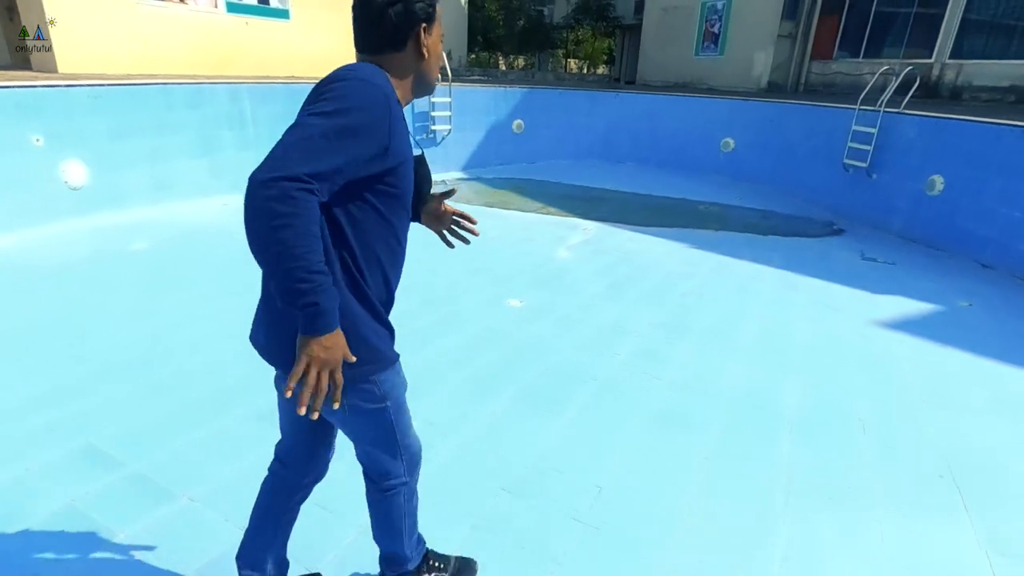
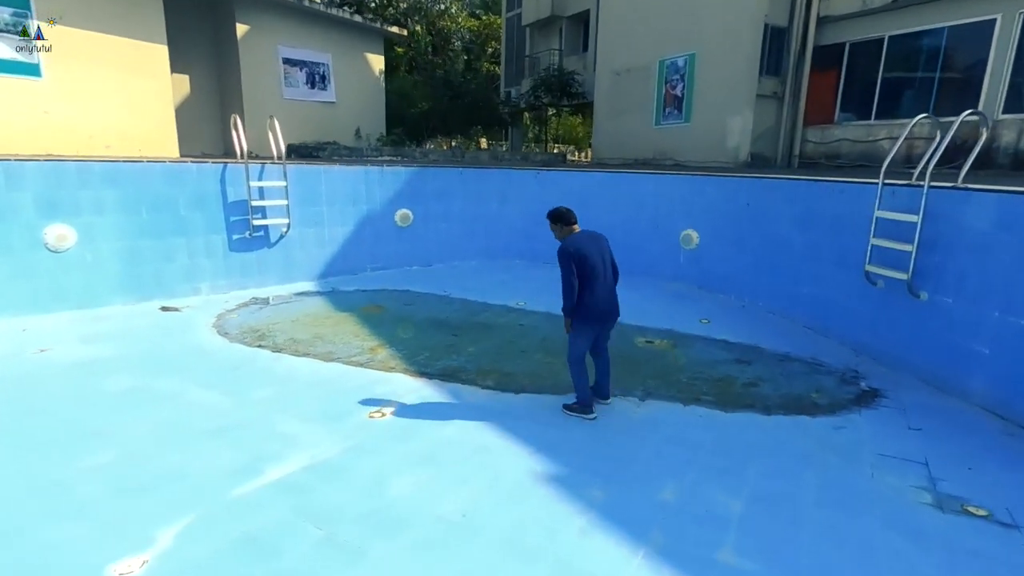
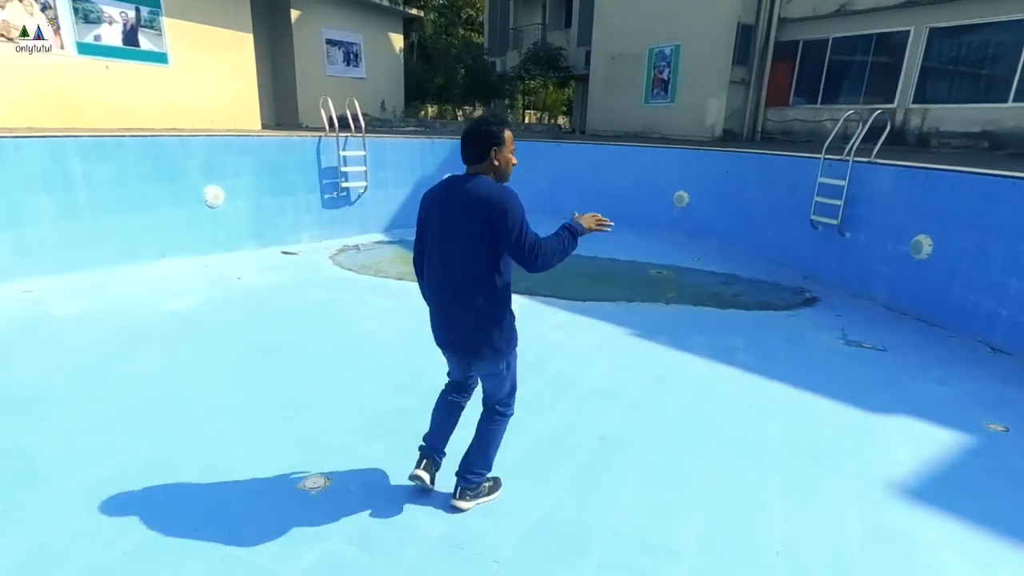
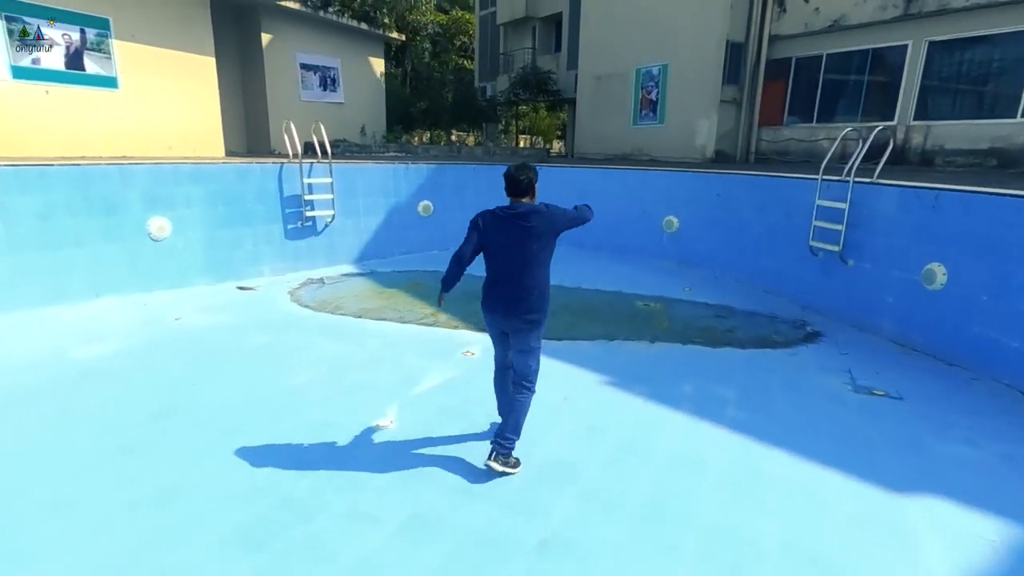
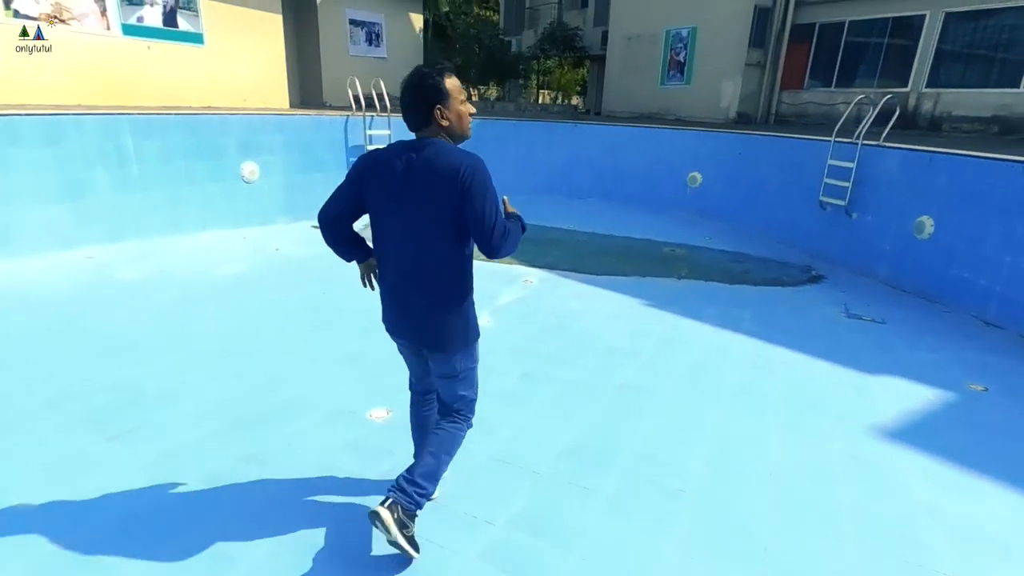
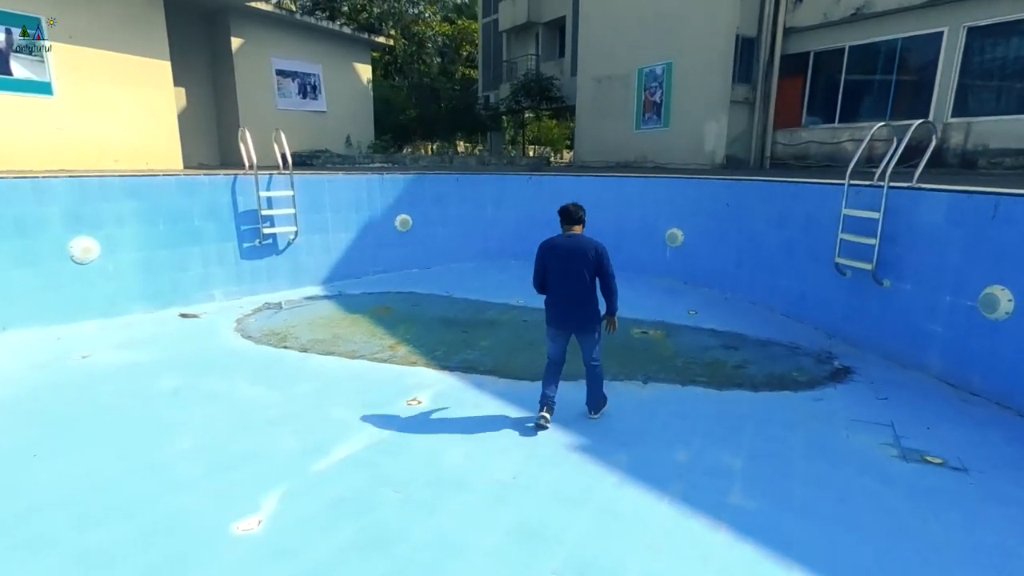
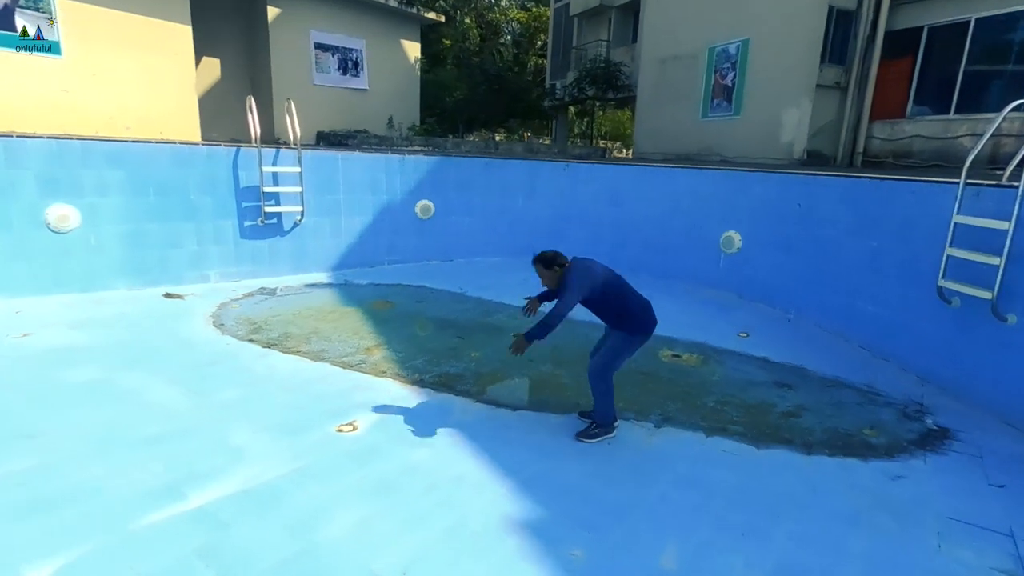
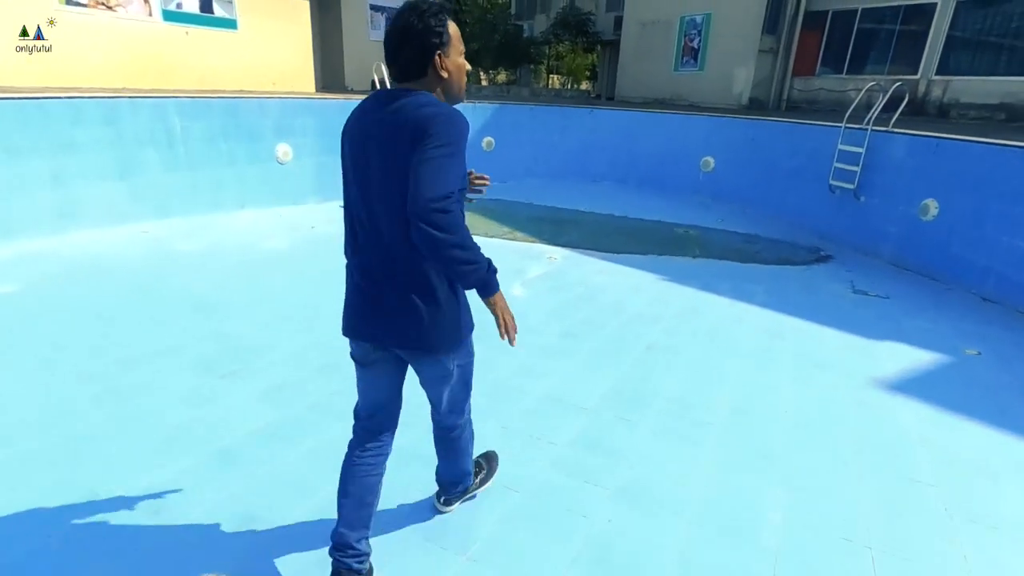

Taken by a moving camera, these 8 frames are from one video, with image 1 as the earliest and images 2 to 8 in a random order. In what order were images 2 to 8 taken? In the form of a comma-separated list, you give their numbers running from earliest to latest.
8, 5, 3, 4, 6, 2, 7
